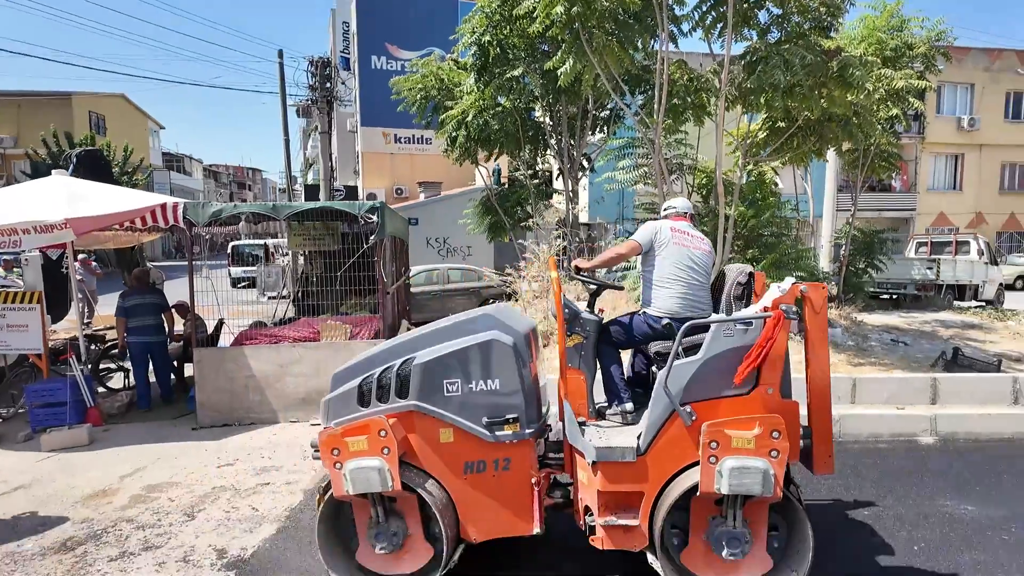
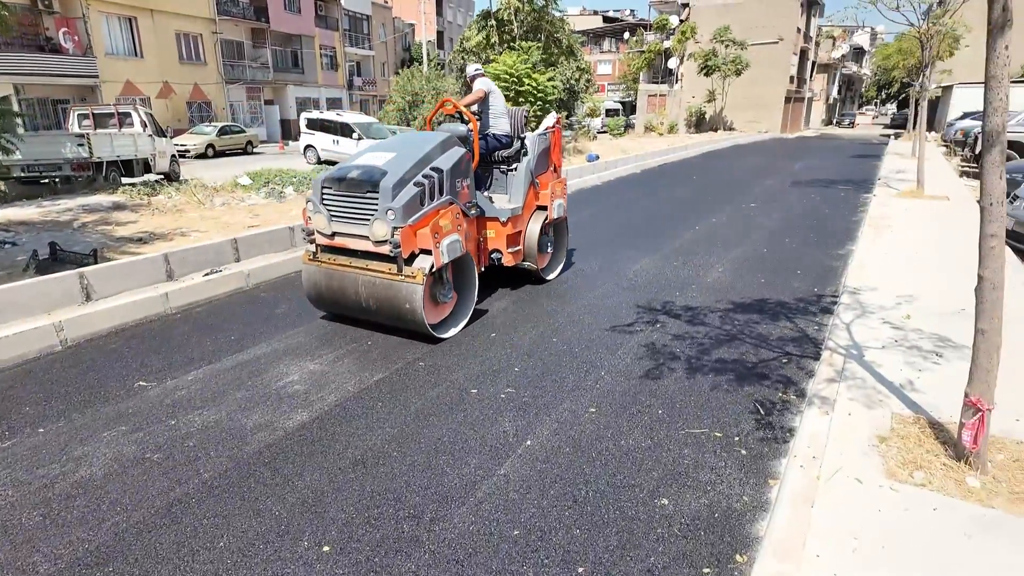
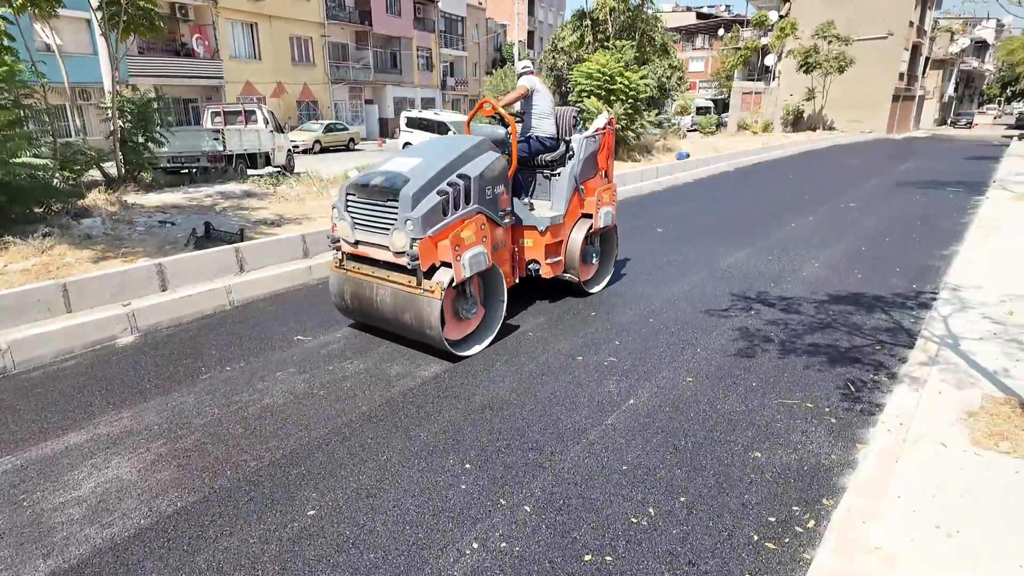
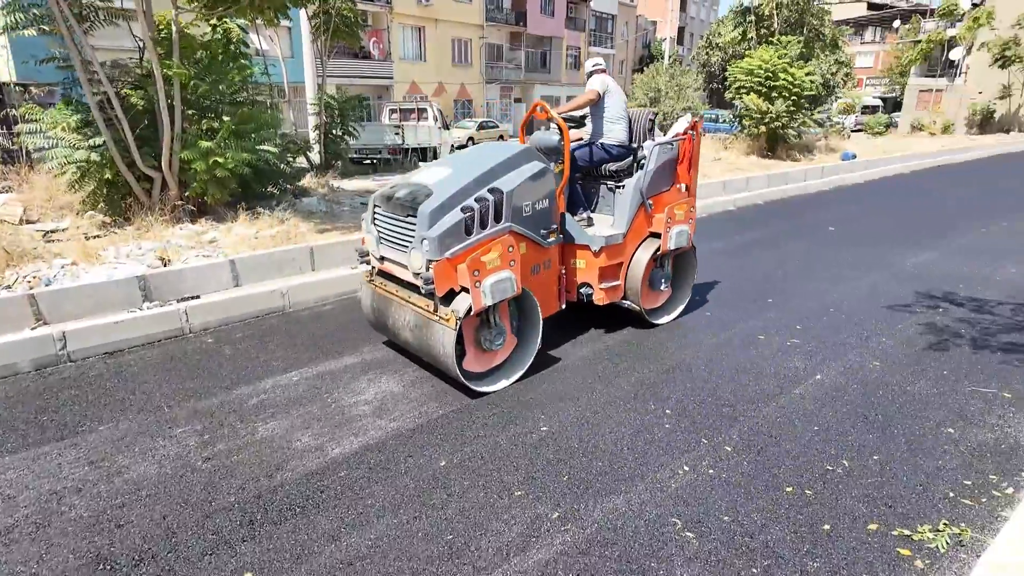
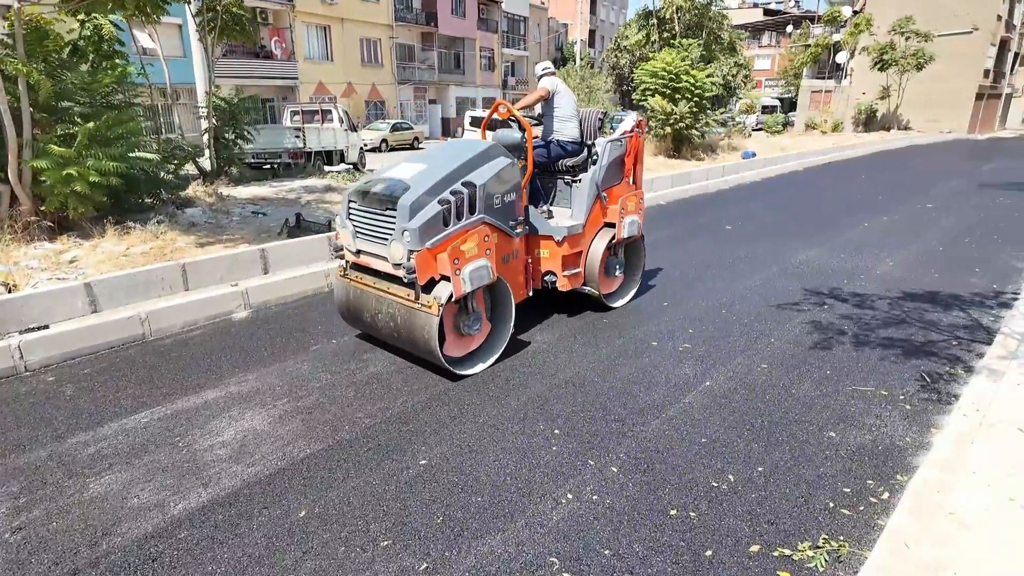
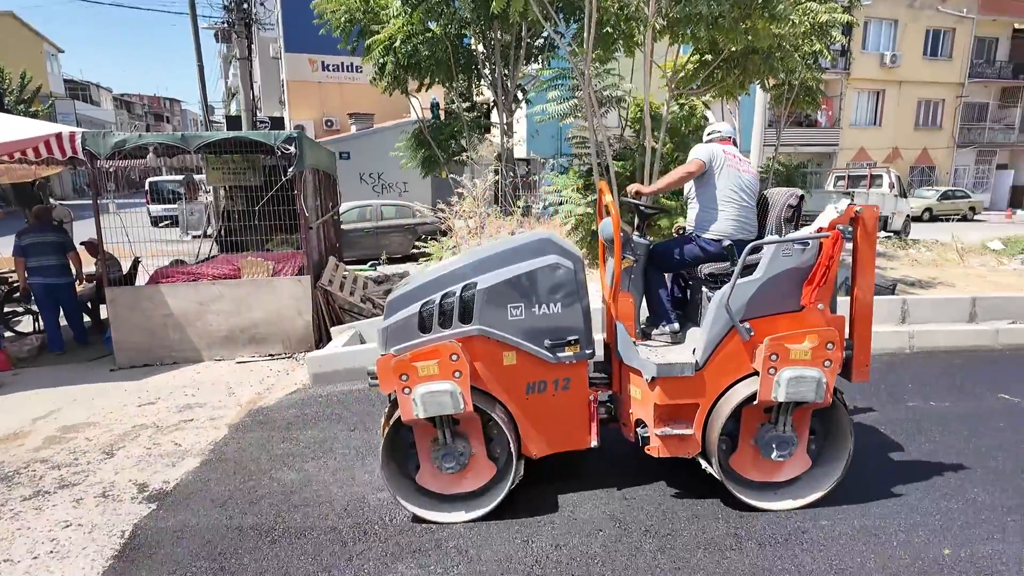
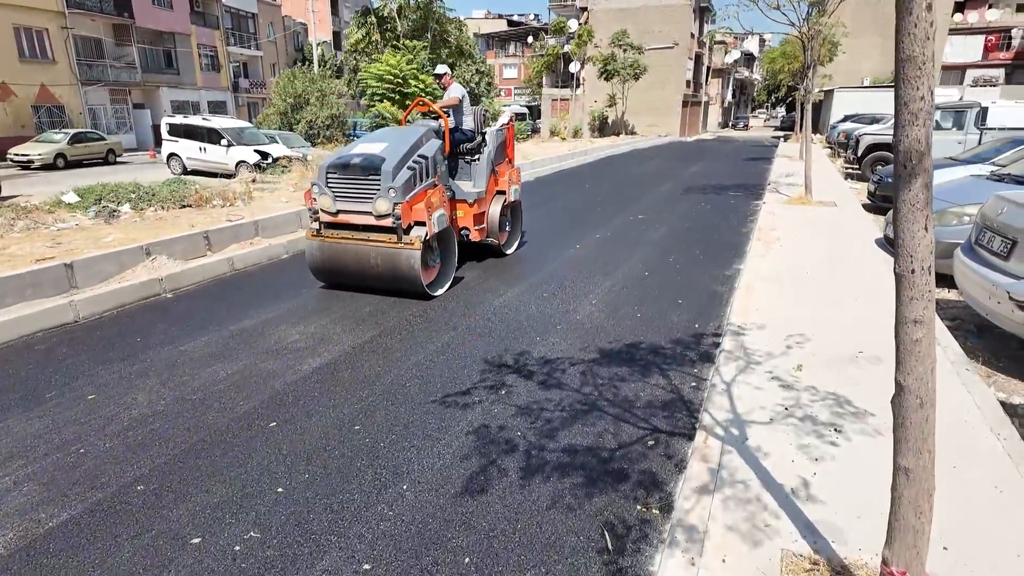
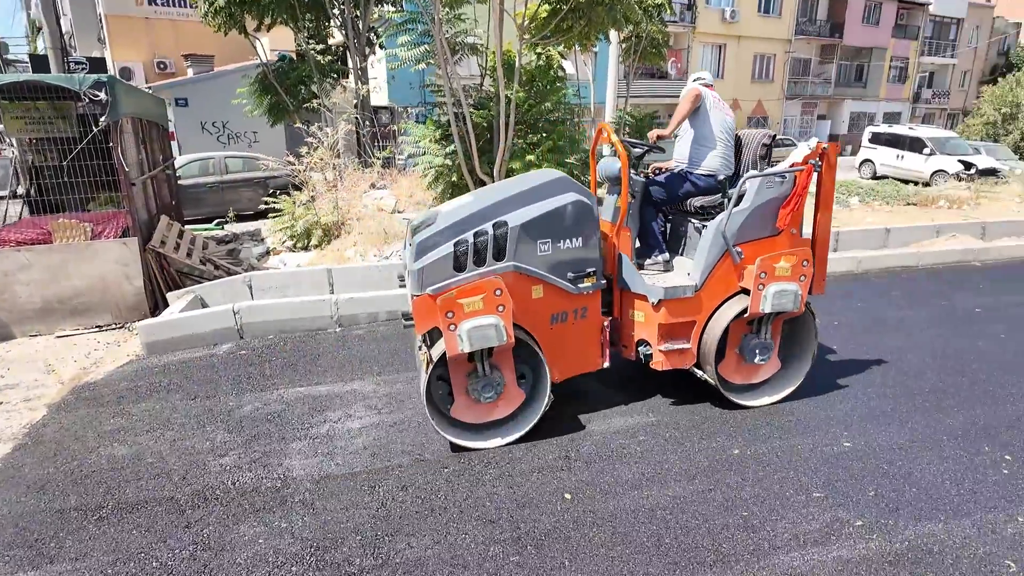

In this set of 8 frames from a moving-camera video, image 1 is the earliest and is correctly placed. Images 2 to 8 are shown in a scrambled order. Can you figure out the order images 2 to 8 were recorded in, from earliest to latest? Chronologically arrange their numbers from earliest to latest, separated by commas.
6, 8, 4, 5, 3, 2, 7
